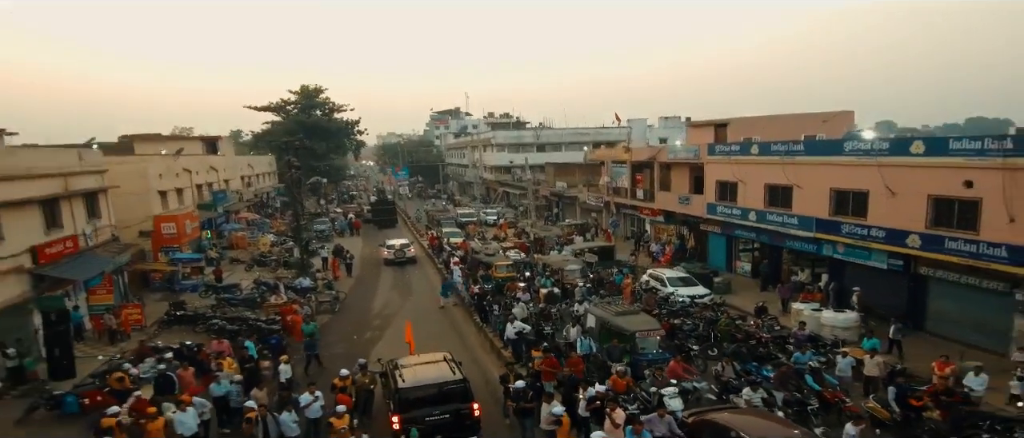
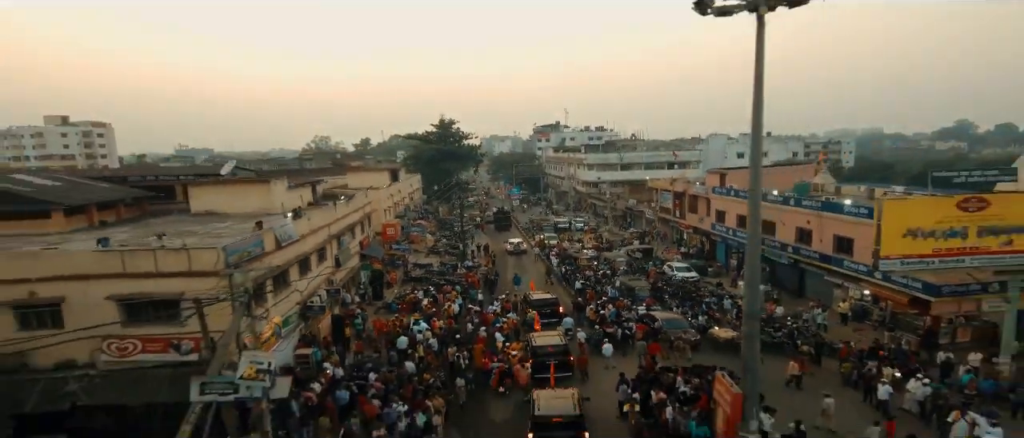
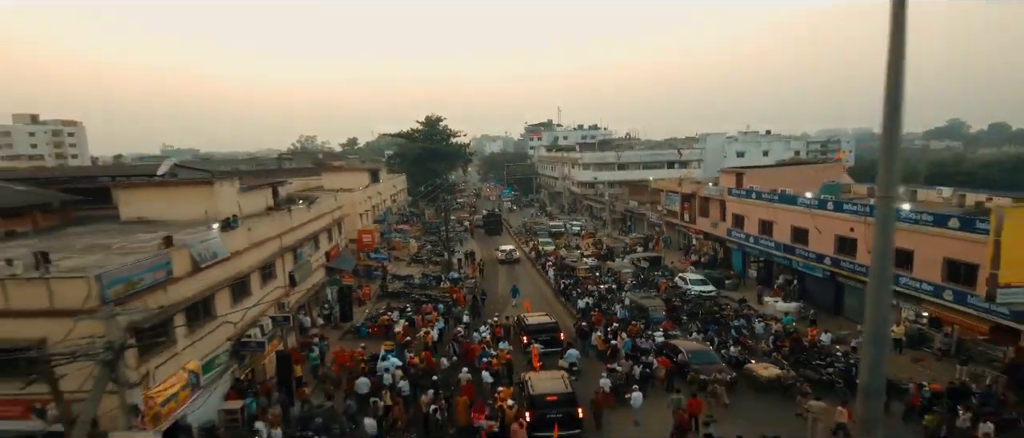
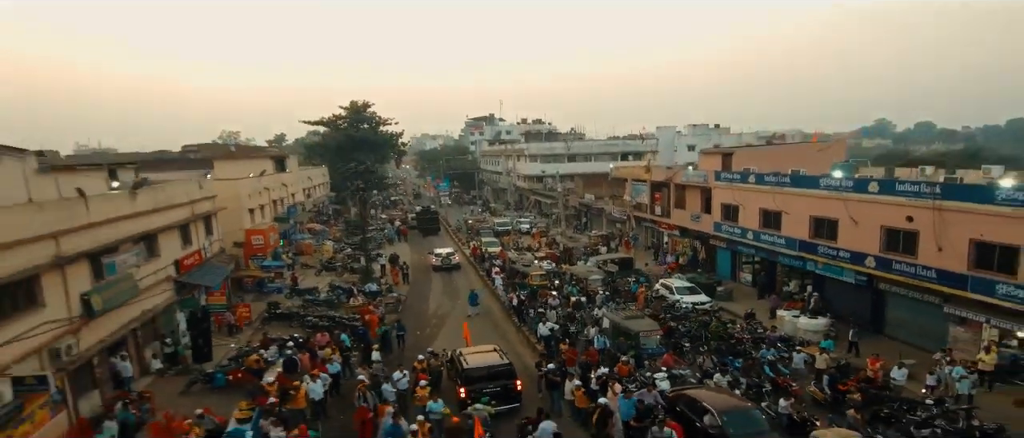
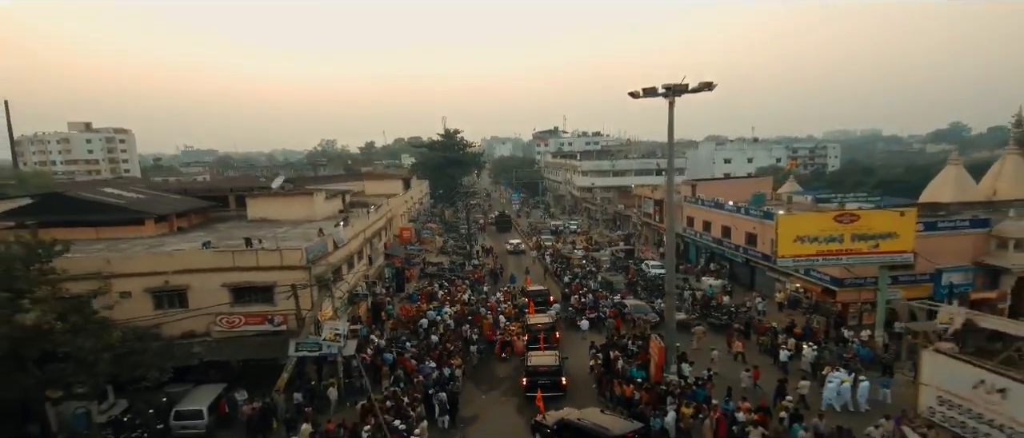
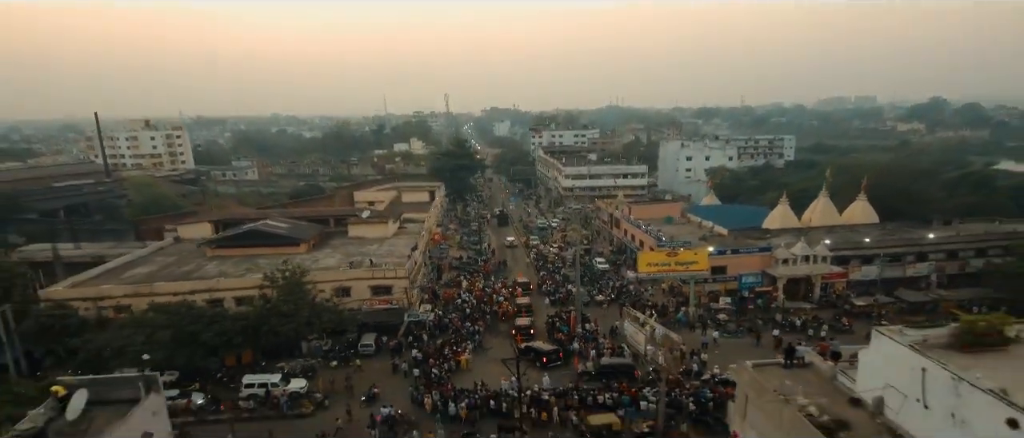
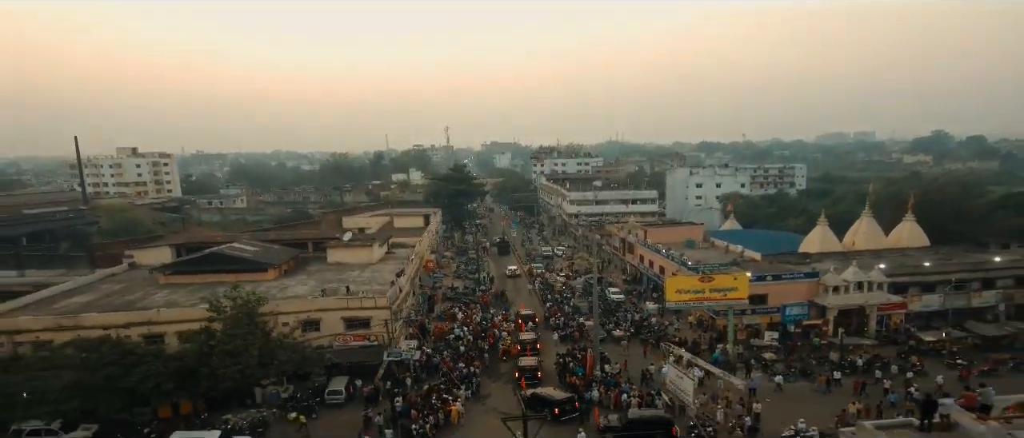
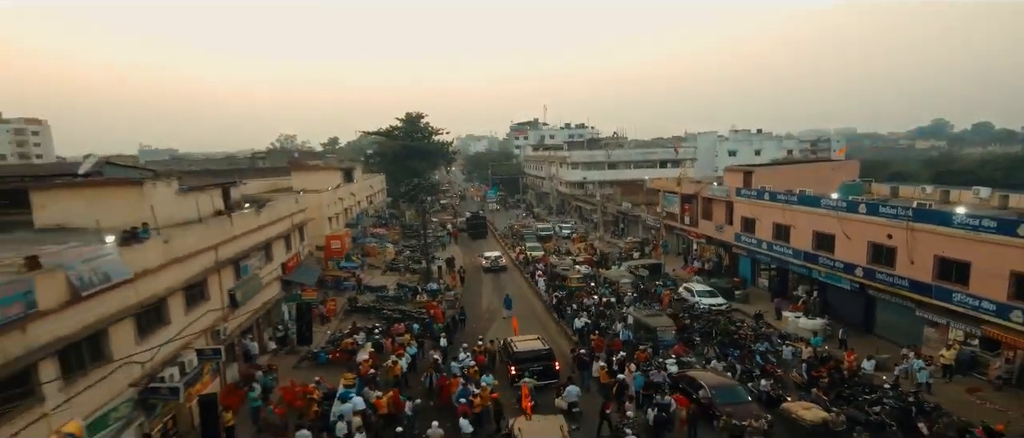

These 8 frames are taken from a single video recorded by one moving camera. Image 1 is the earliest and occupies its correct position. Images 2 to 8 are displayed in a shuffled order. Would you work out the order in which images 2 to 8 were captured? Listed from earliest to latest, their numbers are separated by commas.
4, 8, 3, 2, 5, 7, 6
